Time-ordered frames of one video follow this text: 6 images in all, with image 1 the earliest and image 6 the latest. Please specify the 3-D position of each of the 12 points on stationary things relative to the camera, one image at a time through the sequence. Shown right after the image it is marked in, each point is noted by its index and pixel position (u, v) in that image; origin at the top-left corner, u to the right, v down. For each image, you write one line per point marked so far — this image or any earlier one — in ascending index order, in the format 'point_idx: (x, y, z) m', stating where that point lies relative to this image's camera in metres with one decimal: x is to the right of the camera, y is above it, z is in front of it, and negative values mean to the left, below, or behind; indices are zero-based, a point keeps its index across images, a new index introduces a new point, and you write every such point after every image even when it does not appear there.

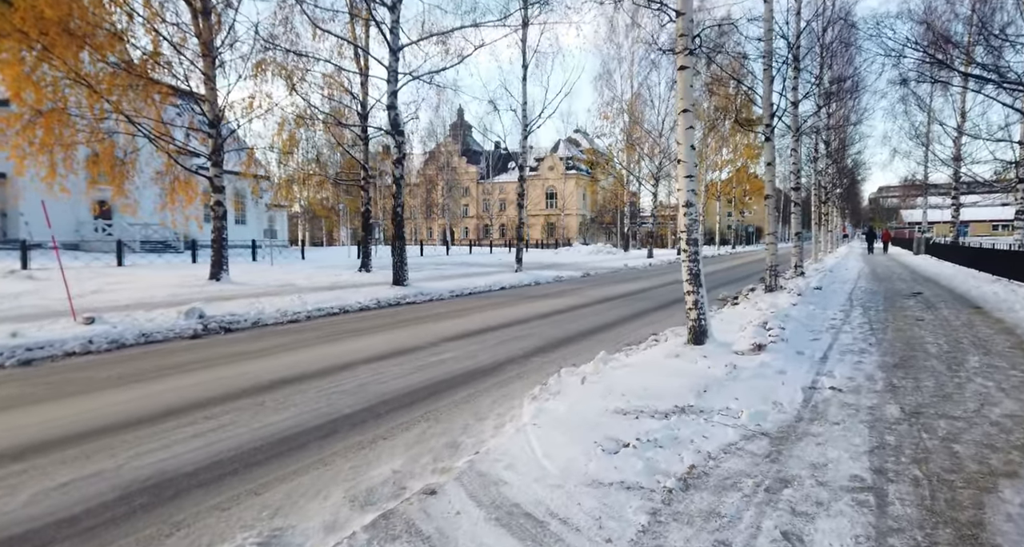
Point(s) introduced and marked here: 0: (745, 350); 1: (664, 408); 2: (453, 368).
0: (+2.5, -0.8, +5.8) m
1: (+1.2, -1.0, +4.1) m
2: (-0.6, -1.0, +5.9) m
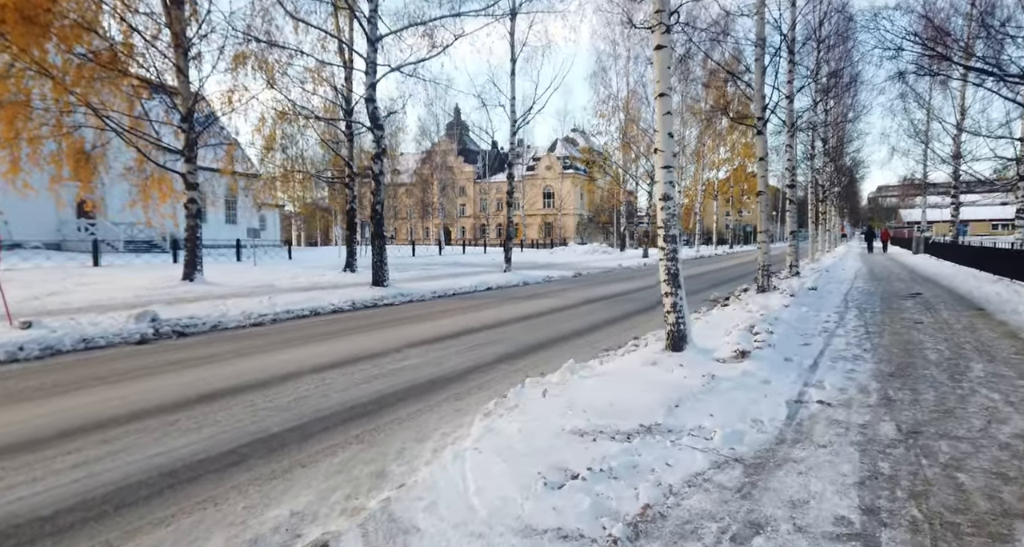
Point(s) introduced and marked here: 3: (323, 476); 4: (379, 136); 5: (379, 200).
0: (+2.1, -0.8, +5.3) m
1: (+0.8, -1.0, +3.6) m
2: (-1.0, -1.0, +5.4) m
3: (-1.1, -1.2, +3.0) m
4: (-3.3, +3.4, +13.3) m
5: (-3.4, +1.8, +13.6) m
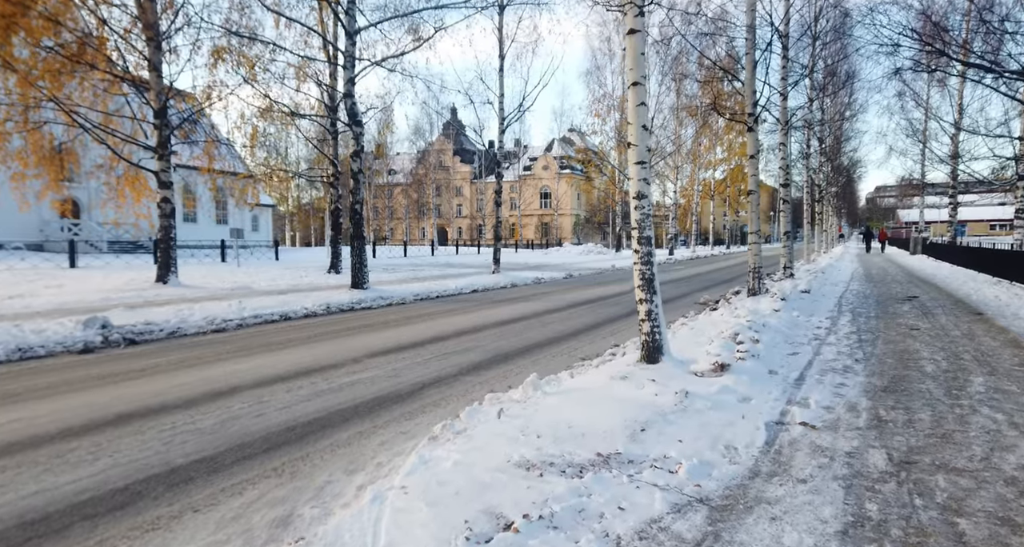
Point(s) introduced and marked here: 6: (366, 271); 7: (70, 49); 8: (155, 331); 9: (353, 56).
0: (+1.7, -0.9, +4.8) m
1: (+0.4, -1.1, +3.2) m
2: (-1.4, -1.1, +5.0) m
3: (-1.4, -1.2, +2.6) m
4: (-3.7, +3.4, +12.9) m
5: (-3.7, +1.8, +13.1) m
6: (-3.6, +0.1, +13.2) m
7: (-9.8, +5.0, +11.9) m
8: (-5.1, -0.8, +7.7) m
9: (-3.7, +5.0, +12.5) m
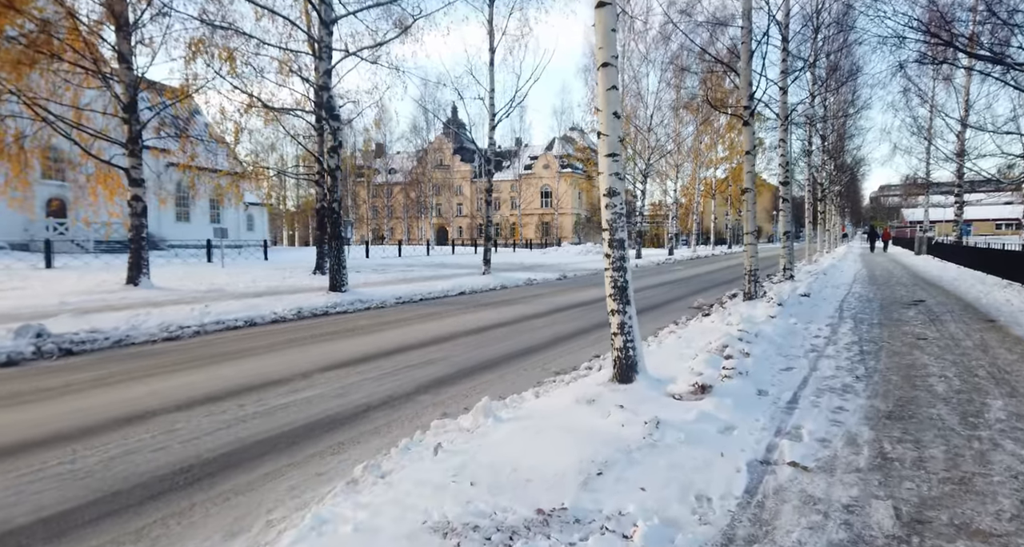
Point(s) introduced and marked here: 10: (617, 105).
0: (+1.4, -1.0, +4.2) m
1: (0.0, -1.2, +2.6) m
2: (-1.8, -1.2, +4.4) m
3: (-1.8, -1.3, +2.0) m
4: (-4.0, +3.3, +12.3) m
5: (-4.1, +1.7, +12.5) m
6: (-3.9, 0.0, +12.6) m
7: (-10.1, +4.9, +11.3) m
8: (-5.5, -0.9, +7.1) m
9: (-4.0, +5.0, +11.9) m
10: (+0.9, +1.4, +4.4) m
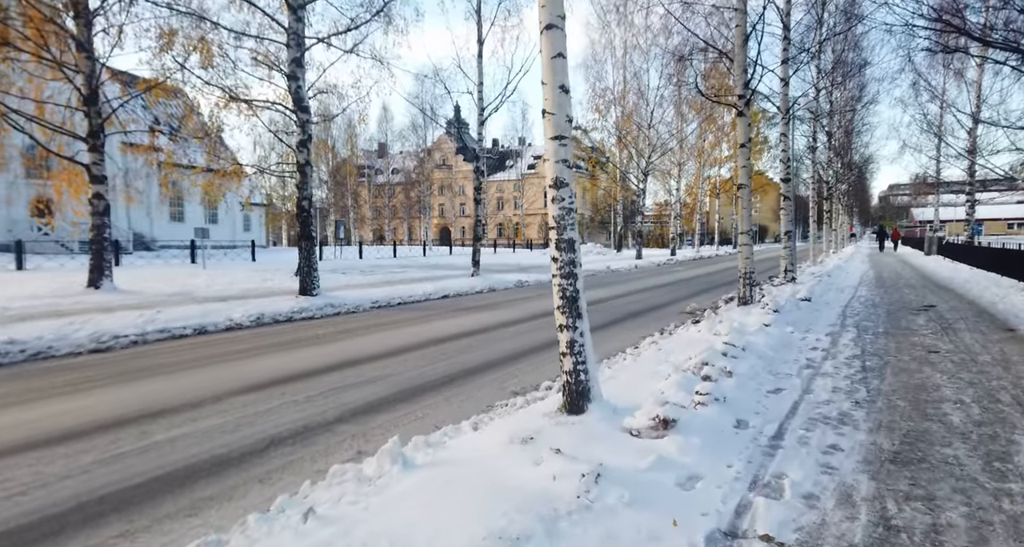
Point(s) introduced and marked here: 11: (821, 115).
0: (+0.8, -1.0, +3.5) m
1: (-0.5, -1.2, +1.8) m
2: (-2.3, -1.2, +3.7) m
3: (-2.3, -1.3, +1.3) m
4: (-4.5, +3.3, +11.6) m
5: (-4.5, +1.7, +11.8) m
6: (-4.3, 0.0, +11.9) m
7: (-10.6, +4.9, +10.7) m
8: (-6.0, -0.9, +6.5) m
9: (-4.5, +4.9, +11.2) m
10: (+0.4, +1.3, +3.7) m
11: (+11.0, +5.6, +19.4) m
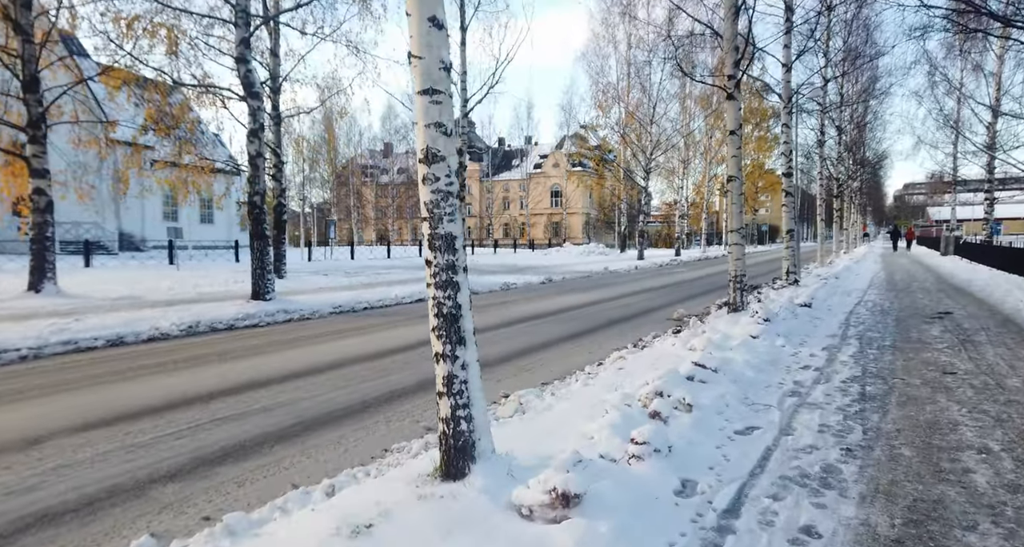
0: (+0.1, -1.1, +2.5) m
1: (-1.3, -1.3, +0.8) m
2: (-3.0, -1.3, +2.7) m
3: (-3.1, -1.4, +0.3) m
4: (-5.0, +3.2, +10.7) m
5: (-5.1, +1.6, +10.9) m
6: (-4.9, -0.1, +11.0) m
7: (-11.2, +4.8, +9.9) m
8: (-6.7, -1.0, +5.6) m
9: (-5.1, +4.9, +10.2) m
10: (-0.4, +1.3, +2.7) m
11: (+10.6, +5.6, +18.2) m
